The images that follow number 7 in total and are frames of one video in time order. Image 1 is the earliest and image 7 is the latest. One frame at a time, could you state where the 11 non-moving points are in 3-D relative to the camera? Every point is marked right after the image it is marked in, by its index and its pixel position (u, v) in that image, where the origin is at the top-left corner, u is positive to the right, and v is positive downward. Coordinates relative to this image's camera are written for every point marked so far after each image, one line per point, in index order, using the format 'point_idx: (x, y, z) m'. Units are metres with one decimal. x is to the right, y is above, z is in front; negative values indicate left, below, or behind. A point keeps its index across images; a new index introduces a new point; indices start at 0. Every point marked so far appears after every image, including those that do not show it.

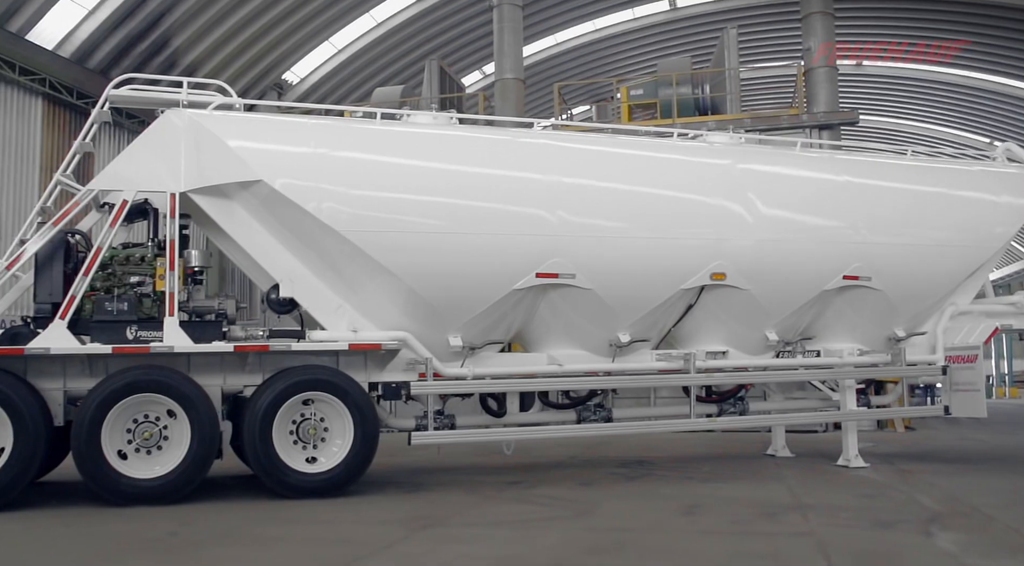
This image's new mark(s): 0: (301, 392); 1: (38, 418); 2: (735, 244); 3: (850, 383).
0: (-1.7, -0.9, +6.6) m
1: (-3.6, -1.1, +5.9) m
2: (+2.1, +0.4, +8.1) m
3: (+3.7, -1.0, +9.0) m
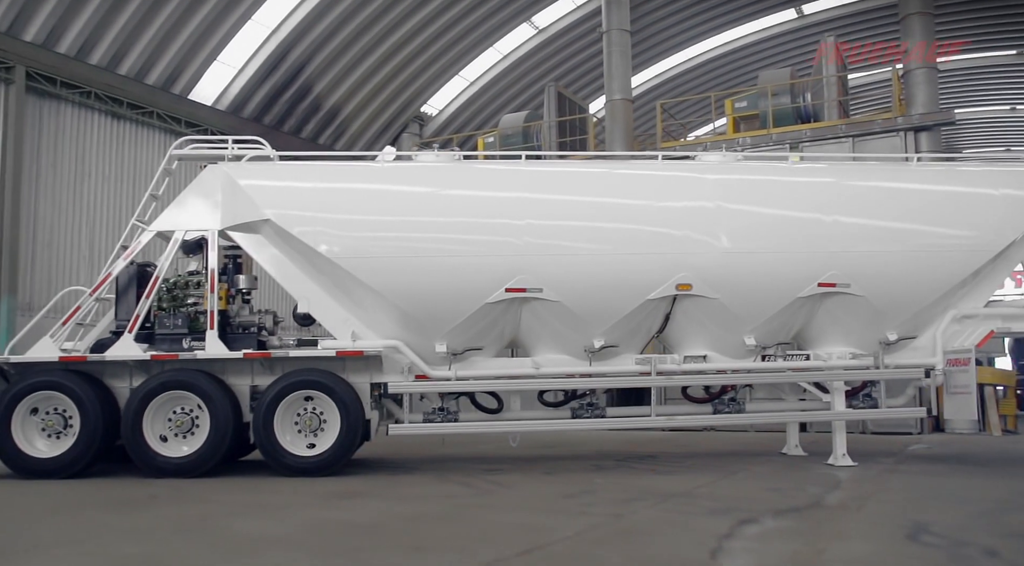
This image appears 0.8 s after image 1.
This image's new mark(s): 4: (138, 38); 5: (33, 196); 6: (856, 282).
0: (-2.1, -1.1, +8.1) m
1: (-4.1, -1.3, +7.8) m
2: (+1.9, +0.3, +8.6) m
3: (+3.7, -1.2, +9.1) m
4: (-7.6, +4.9, +16.3) m
5: (-9.1, +1.7, +15.1) m
6: (+3.7, 0.0, +9.0) m
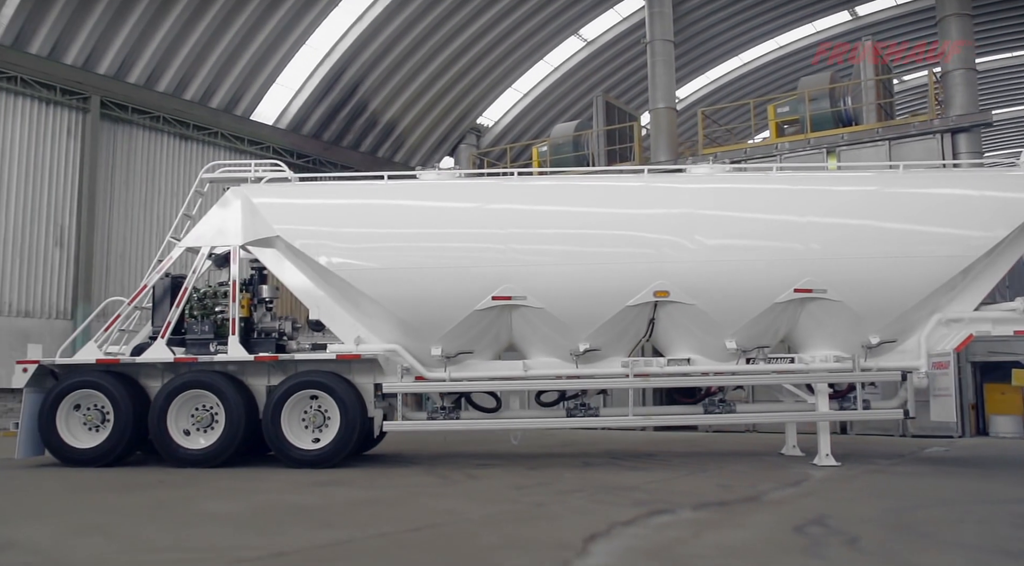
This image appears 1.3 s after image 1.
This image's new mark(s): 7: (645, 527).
0: (-2.3, -1.2, +8.9) m
1: (-4.3, -1.4, +8.9) m
2: (+1.8, +0.2, +9.1) m
3: (+3.6, -1.2, +9.3) m
4: (-6.9, +4.8, +17.7) m
5: (-8.5, +1.5, +16.7) m
6: (+3.6, -0.1, +9.2) m
7: (+0.9, -1.6, +5.3) m
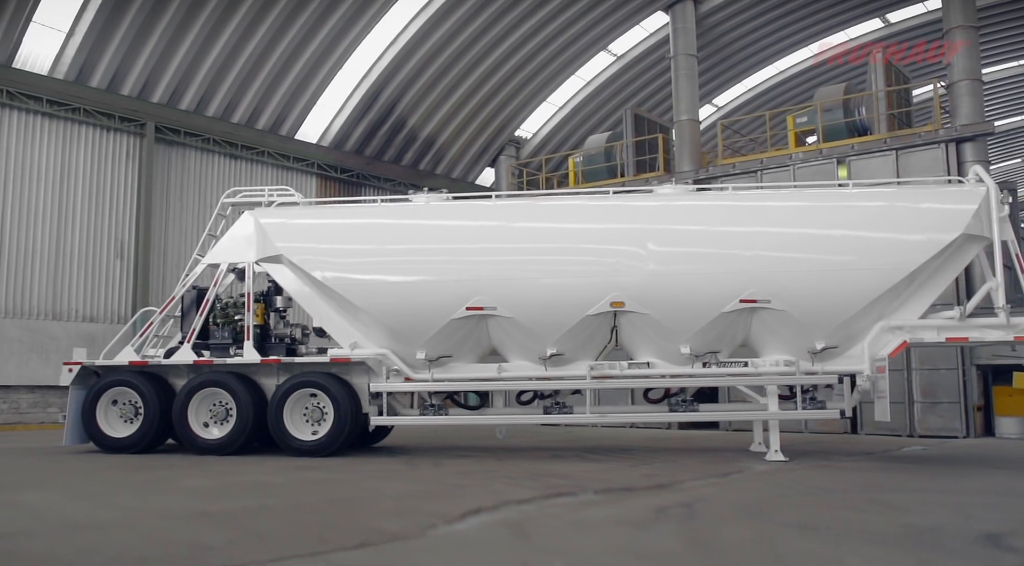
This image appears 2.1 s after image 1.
0: (-2.6, -1.3, +10.2) m
1: (-4.6, -1.6, +10.4) m
2: (+1.4, +0.1, +10.0) m
3: (+3.3, -1.3, +10.1) m
4: (-6.5, +4.6, +19.4) m
5: (-8.1, +1.3, +18.6) m
6: (+3.3, -0.2, +9.9) m
7: (+0.2, -1.8, +6.3) m
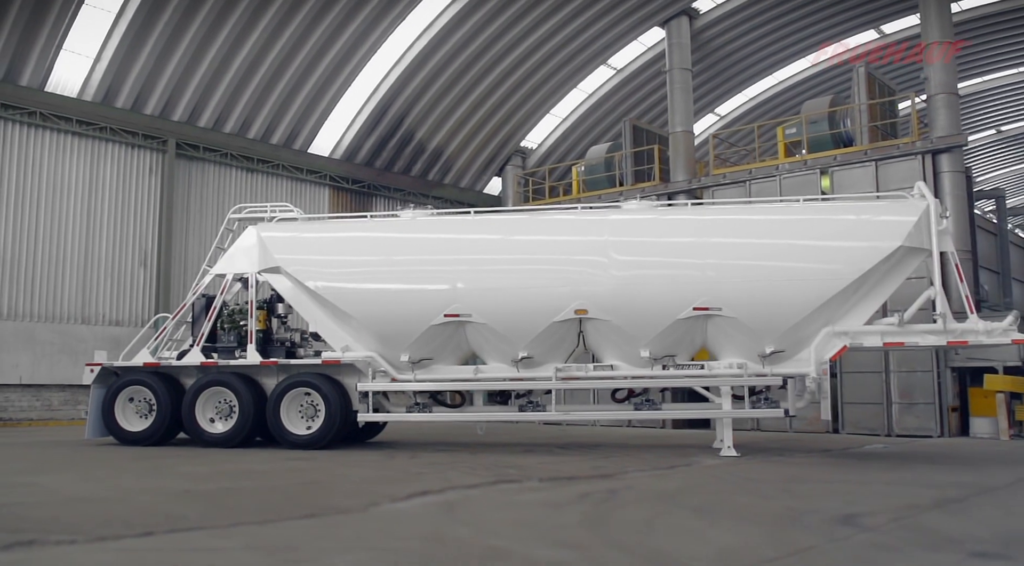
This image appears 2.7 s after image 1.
0: (-3.0, -1.5, +11.3) m
1: (-5.0, -1.7, +11.5) m
2: (+1.1, -0.1, +10.9) m
3: (+2.9, -1.5, +10.9) m
4: (-6.5, +4.4, +20.6) m
5: (-8.1, +1.2, +19.8) m
6: (+2.9, -0.3, +10.8) m
7: (-0.3, -1.9, +7.3) m
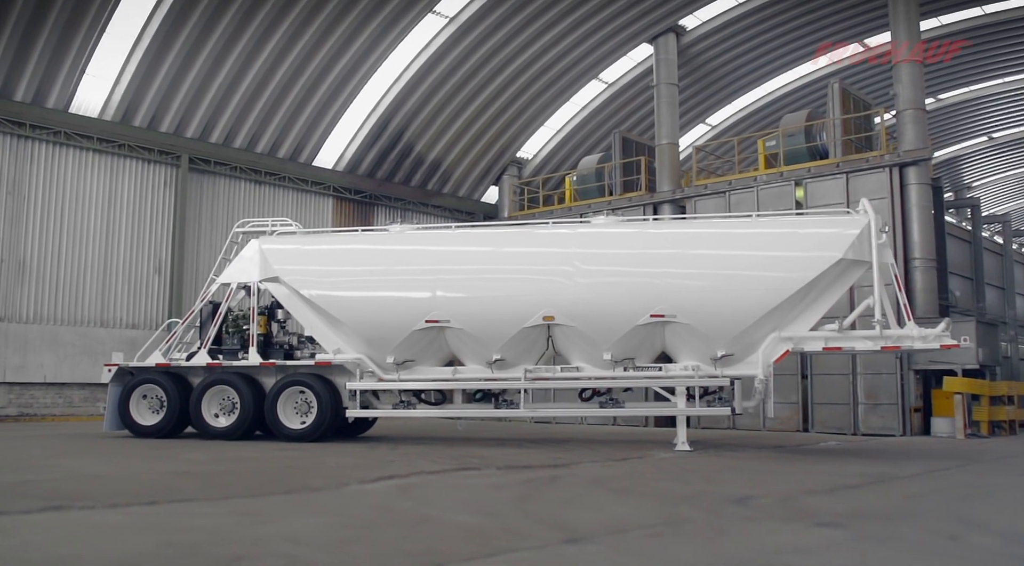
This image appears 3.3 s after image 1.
0: (-3.4, -1.6, +12.5) m
1: (-5.3, -1.8, +12.7) m
2: (+0.7, -0.2, +12.0) m
3: (+2.5, -1.6, +12.0) m
4: (-6.7, +4.3, +21.9) m
5: (-8.3, +1.0, +21.1) m
6: (+2.5, -0.4, +11.9) m
7: (-0.8, -2.0, +8.4) m
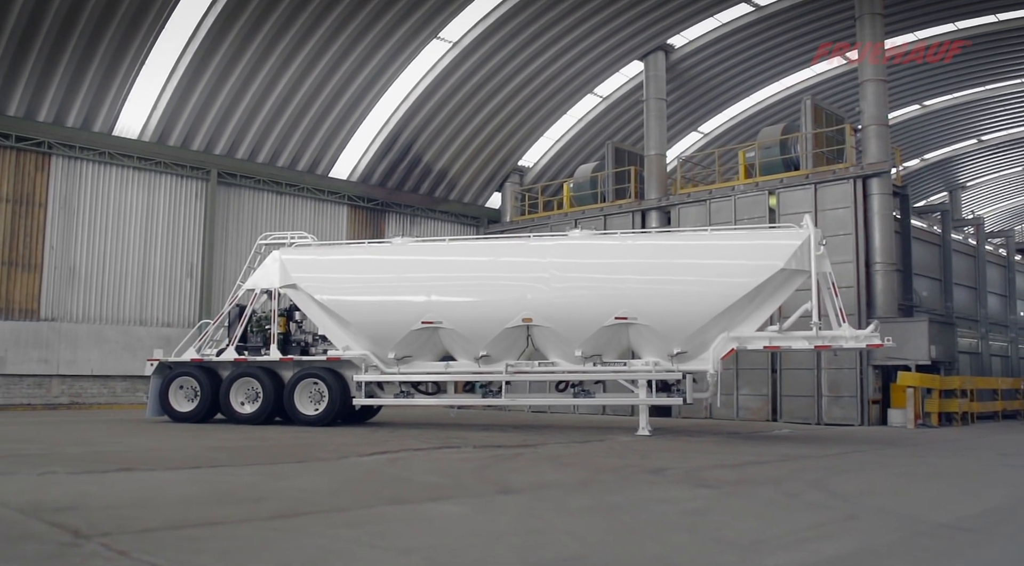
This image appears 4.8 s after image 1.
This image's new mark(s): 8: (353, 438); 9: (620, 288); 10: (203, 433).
0: (-3.6, -1.7, +14.5) m
1: (-5.6, -2.0, +14.8) m
2: (+0.4, -0.3, +13.9) m
3: (+2.3, -1.7, +13.8) m
4: (-6.7, +4.3, +23.9) m
5: (-8.4, +1.0, +23.2) m
6: (+2.2, -0.6, +13.7) m
7: (-1.2, -2.2, +10.4) m
8: (-2.3, -2.2, +11.7) m
9: (+1.8, -0.1, +13.7) m
10: (-4.7, -2.3, +12.3) m
